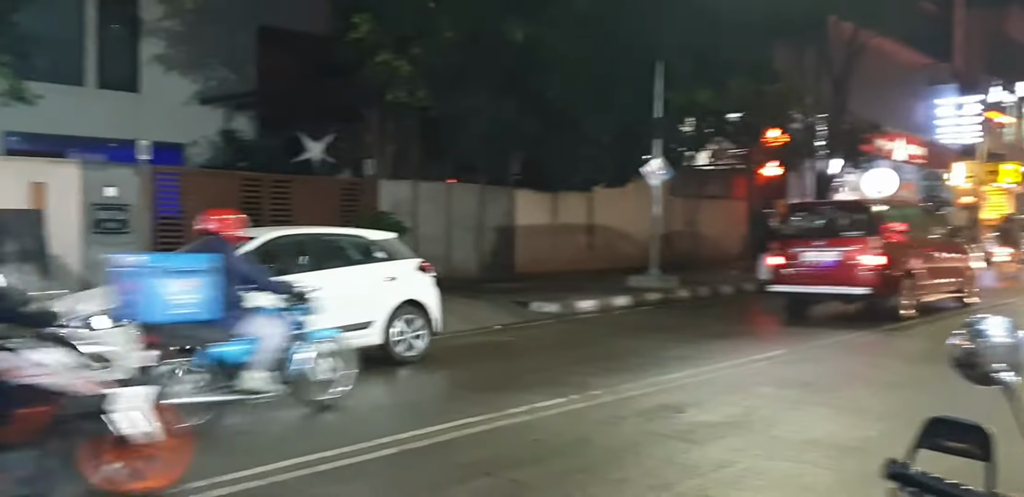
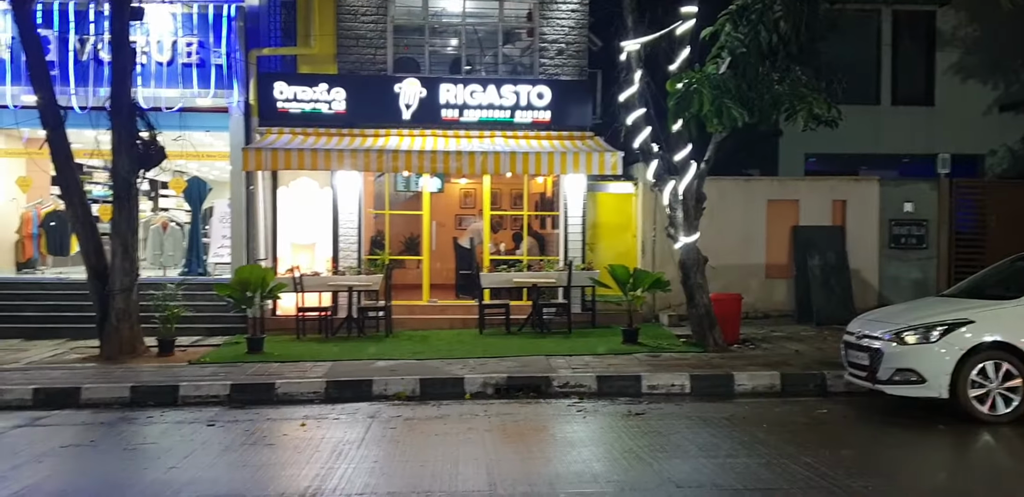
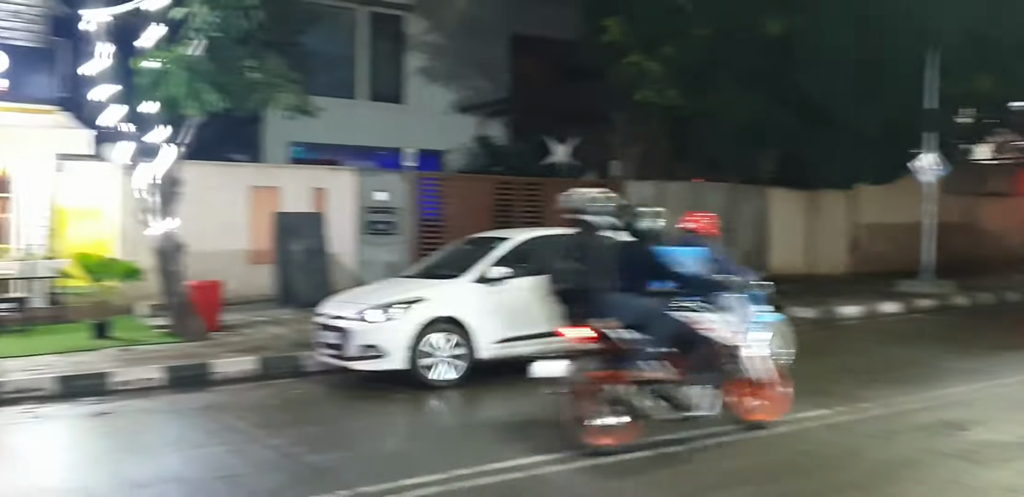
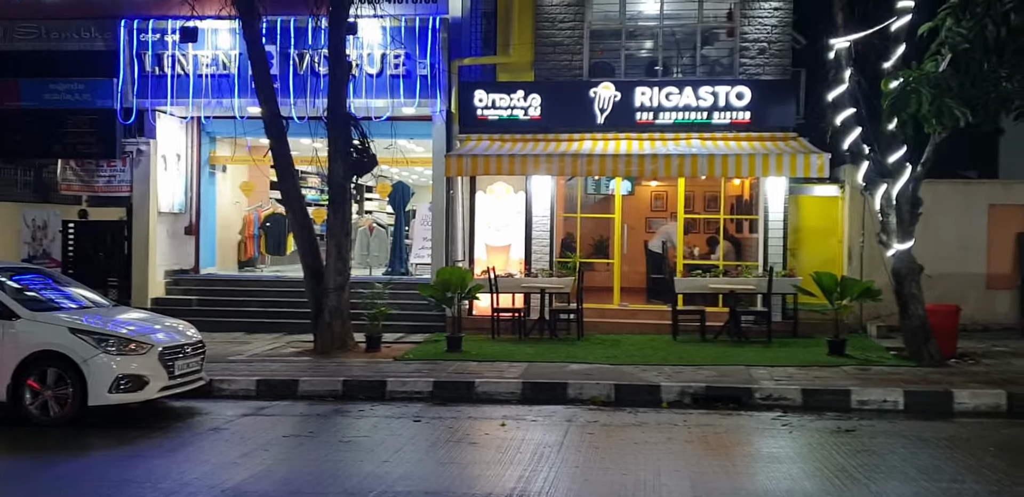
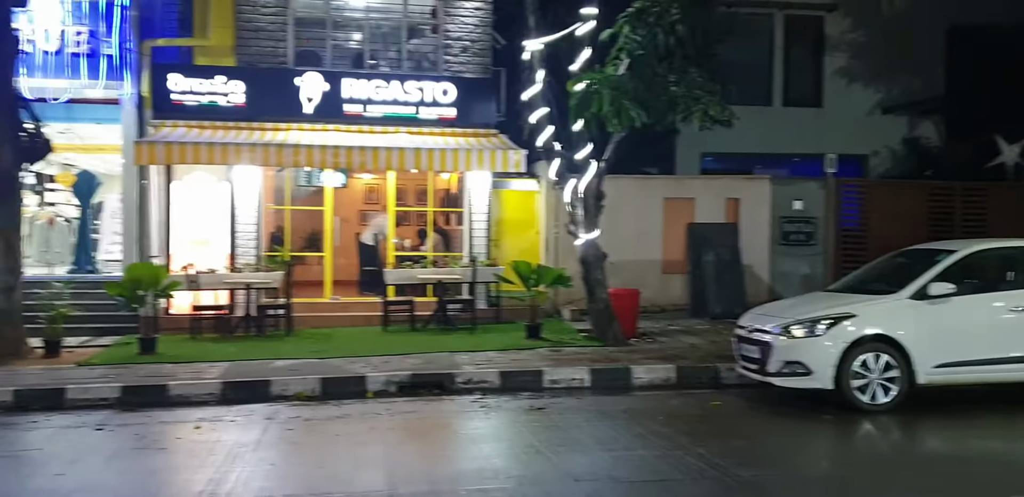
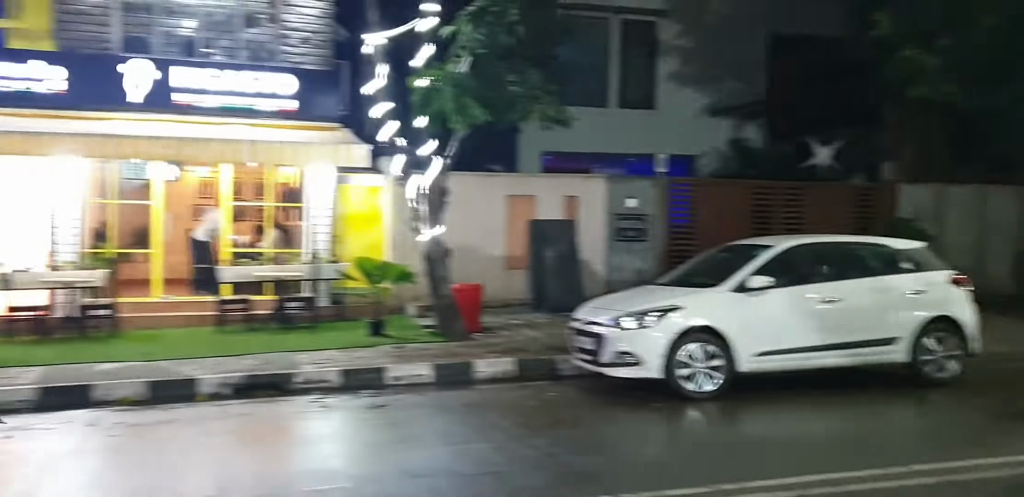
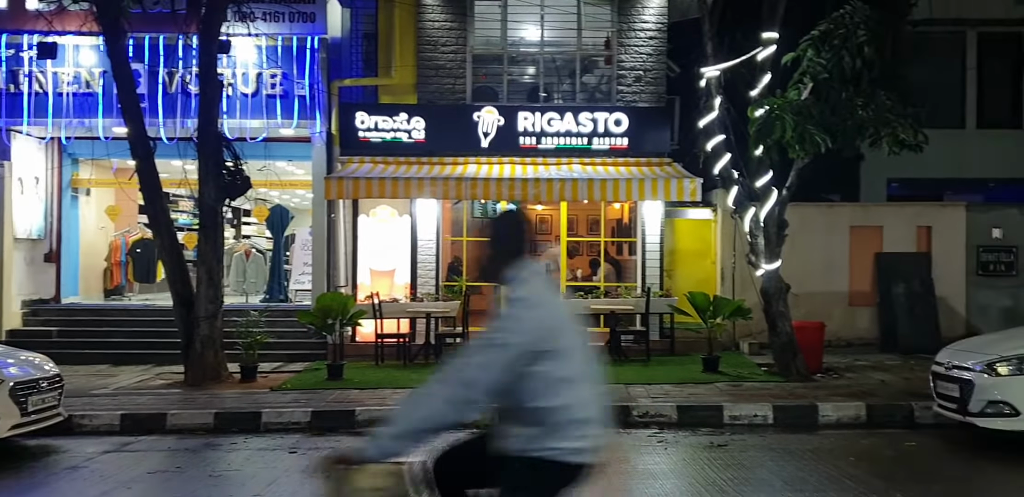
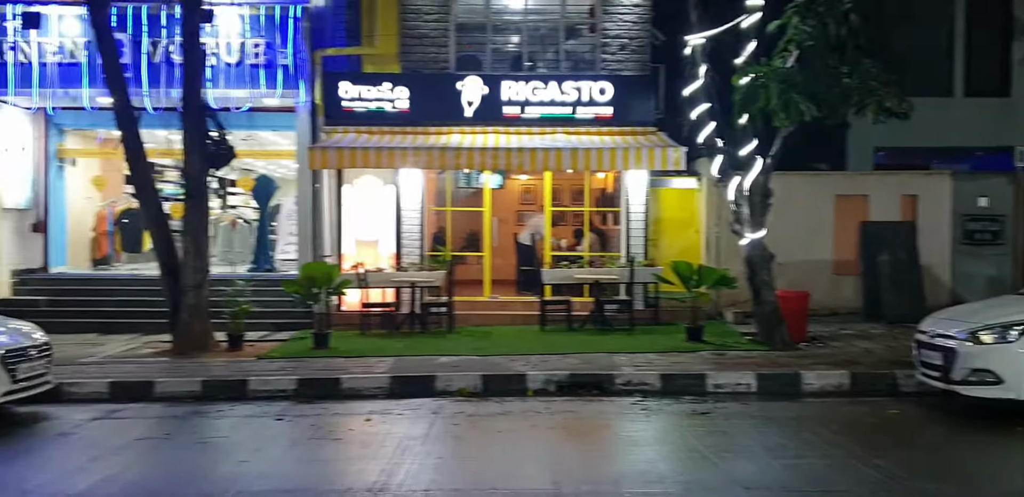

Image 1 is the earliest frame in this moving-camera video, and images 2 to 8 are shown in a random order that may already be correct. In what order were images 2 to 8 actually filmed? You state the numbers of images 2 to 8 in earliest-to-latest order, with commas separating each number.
3, 6, 5, 8, 4, 7, 2
